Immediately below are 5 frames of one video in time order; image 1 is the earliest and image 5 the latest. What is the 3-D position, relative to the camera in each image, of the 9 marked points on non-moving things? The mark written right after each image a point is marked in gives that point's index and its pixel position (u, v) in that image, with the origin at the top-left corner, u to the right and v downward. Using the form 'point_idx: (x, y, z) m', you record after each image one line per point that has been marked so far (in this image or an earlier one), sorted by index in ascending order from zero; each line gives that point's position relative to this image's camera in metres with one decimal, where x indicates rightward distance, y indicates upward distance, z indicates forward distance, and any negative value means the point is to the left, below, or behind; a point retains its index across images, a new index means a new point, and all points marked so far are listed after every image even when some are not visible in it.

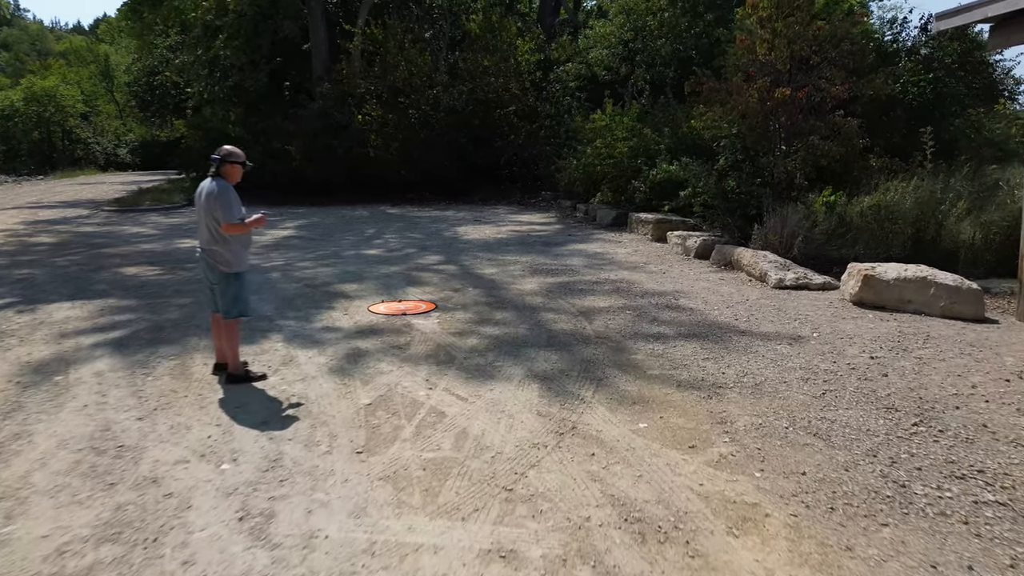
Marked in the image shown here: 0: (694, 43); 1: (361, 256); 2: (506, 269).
0: (+4.5, +6.0, +18.0) m
1: (-2.3, +0.5, +11.3) m
2: (-0.1, +0.3, +9.9) m
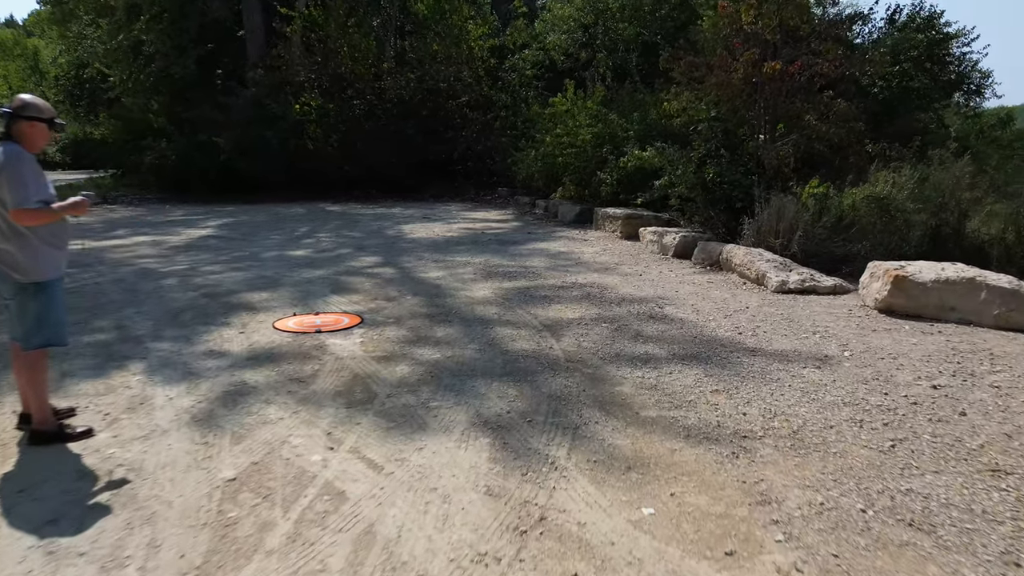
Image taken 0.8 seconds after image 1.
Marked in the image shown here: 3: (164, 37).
0: (+3.4, +6.0, +16.7) m
1: (-3.0, +0.4, +9.6) m
2: (-0.7, +0.2, +8.3) m
3: (-9.4, +6.9, +19.8) m
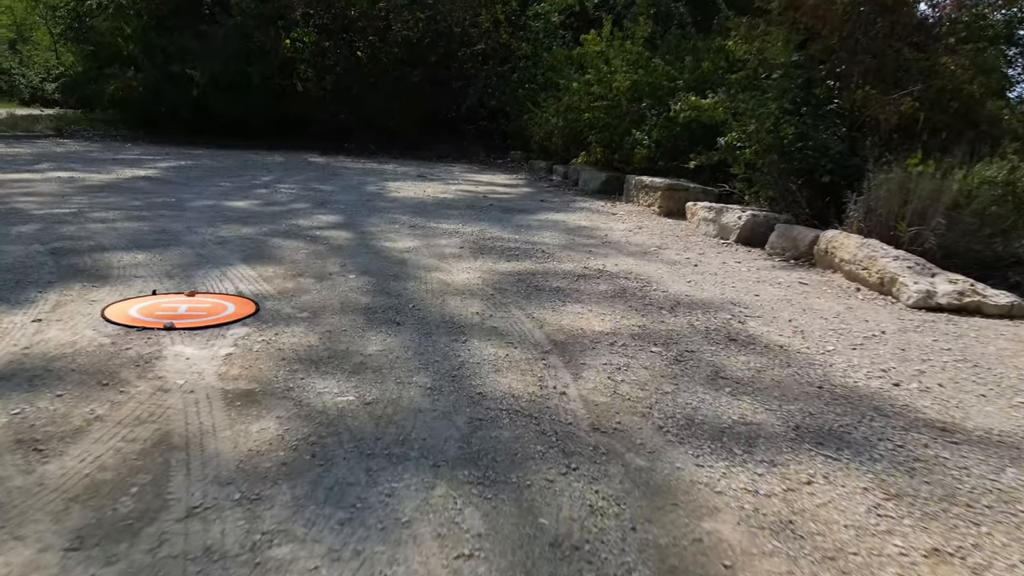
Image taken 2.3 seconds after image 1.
0: (+3.9, +6.1, +14.1) m
1: (-2.9, +0.8, +7.3) m
2: (-0.6, +0.4, +5.9) m
3: (-8.7, +8.0, +17.3) m
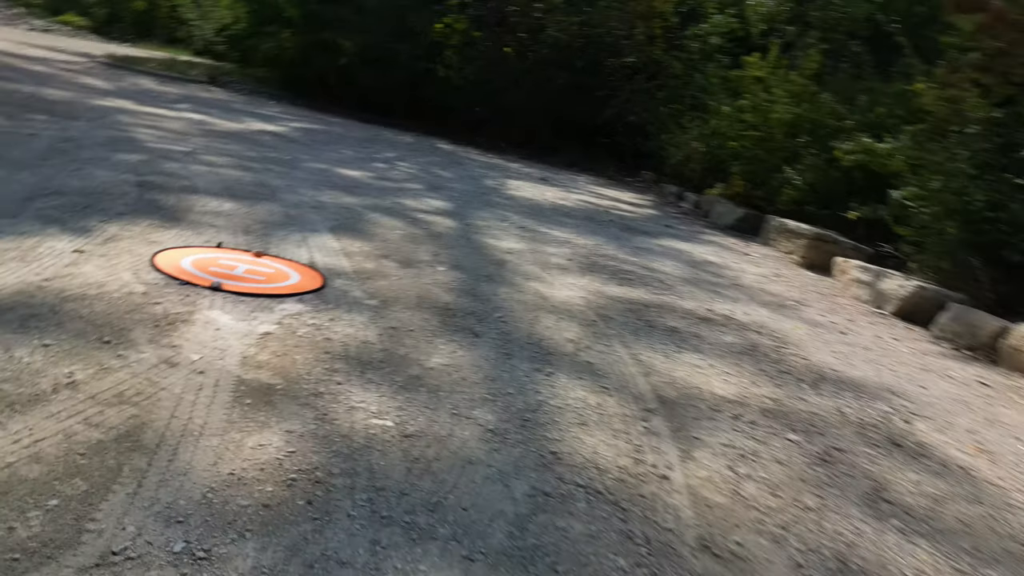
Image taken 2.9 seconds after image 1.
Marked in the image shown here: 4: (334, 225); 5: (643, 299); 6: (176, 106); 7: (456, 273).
0: (+6.8, +4.8, +12.7) m
1: (-1.8, +1.1, +7.0) m
2: (+0.2, +0.3, +5.3) m
3: (-4.6, +9.0, +17.7) m
4: (-1.1, +0.4, +4.7) m
5: (+0.8, -0.1, +4.4) m
6: (-4.7, +2.6, +10.4) m
7: (-0.3, +0.1, +4.0) m
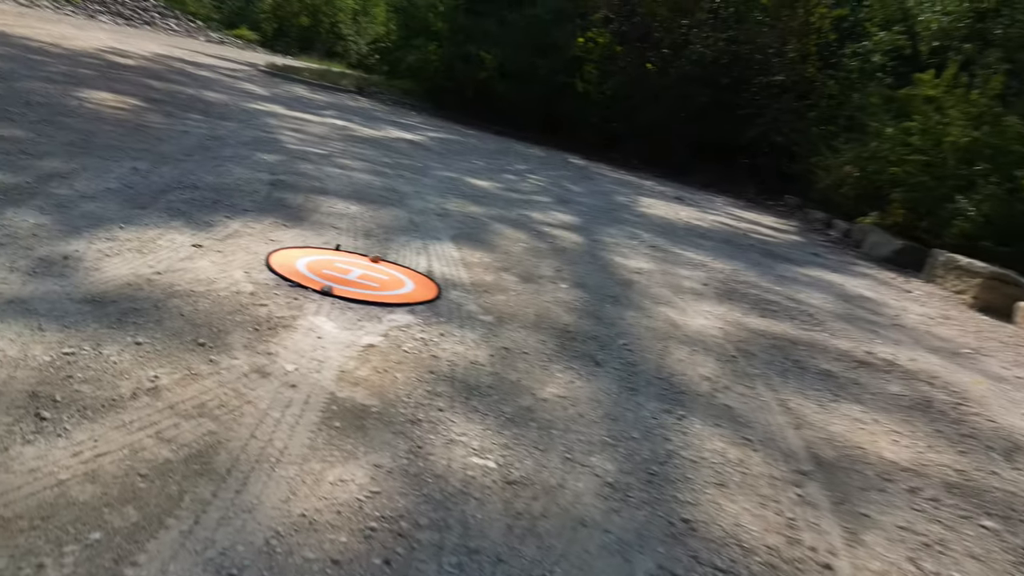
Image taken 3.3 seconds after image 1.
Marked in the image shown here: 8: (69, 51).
0: (+9.1, +4.0, +11.2) m
1: (-0.5, +1.0, +6.9) m
2: (+1.1, +0.1, +4.9) m
3: (-1.1, +8.7, +18.0) m
4: (-0.3, +0.3, +4.5) m
5: (+1.5, -0.2, +3.9) m
6: (-2.8, +2.6, +10.7) m
7: (+0.3, 0.0, +3.7) m
8: (-5.6, +2.9, +9.3) m
